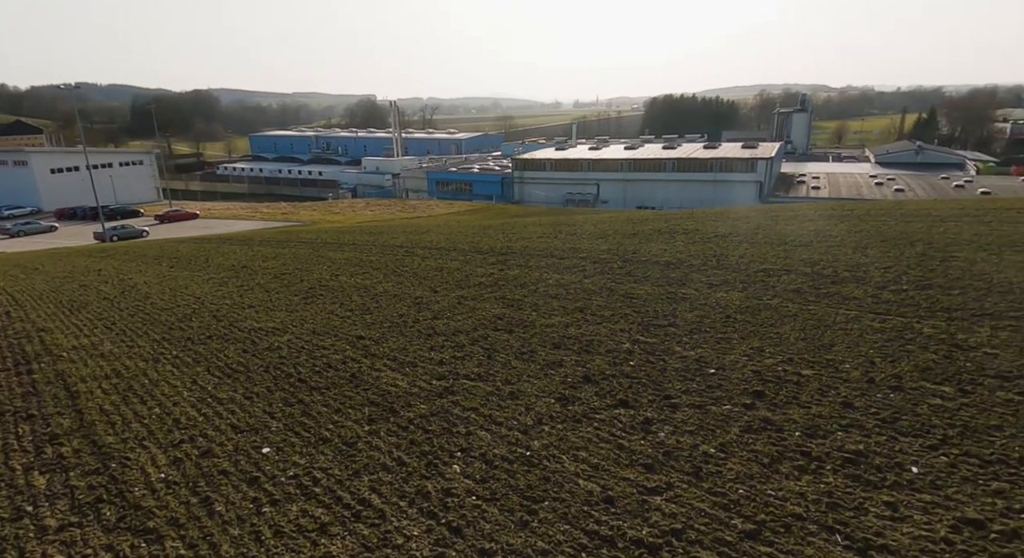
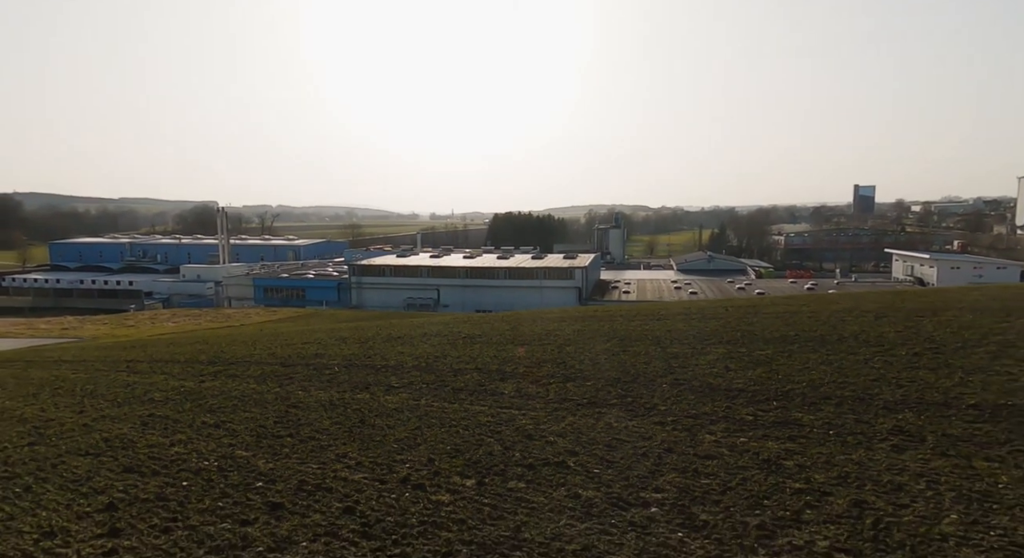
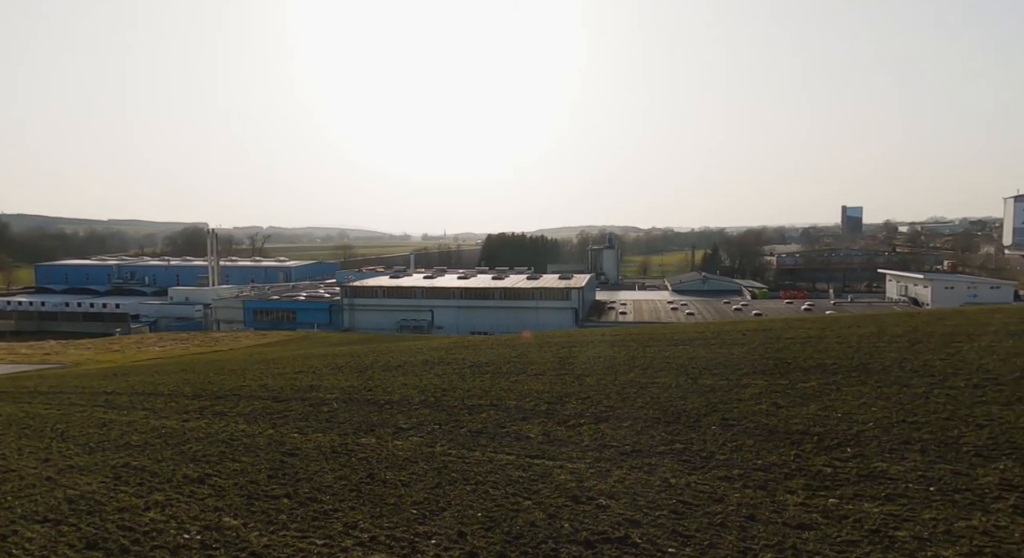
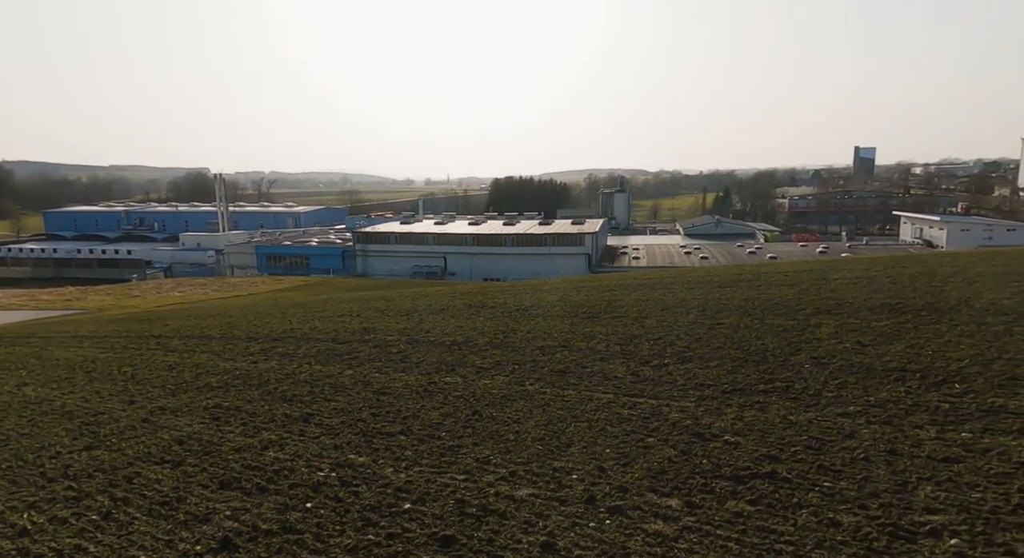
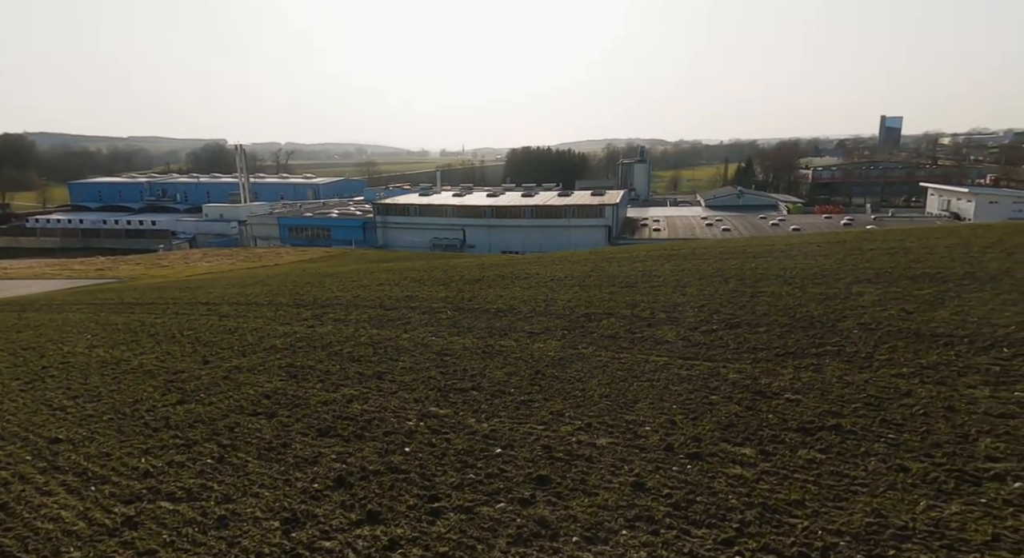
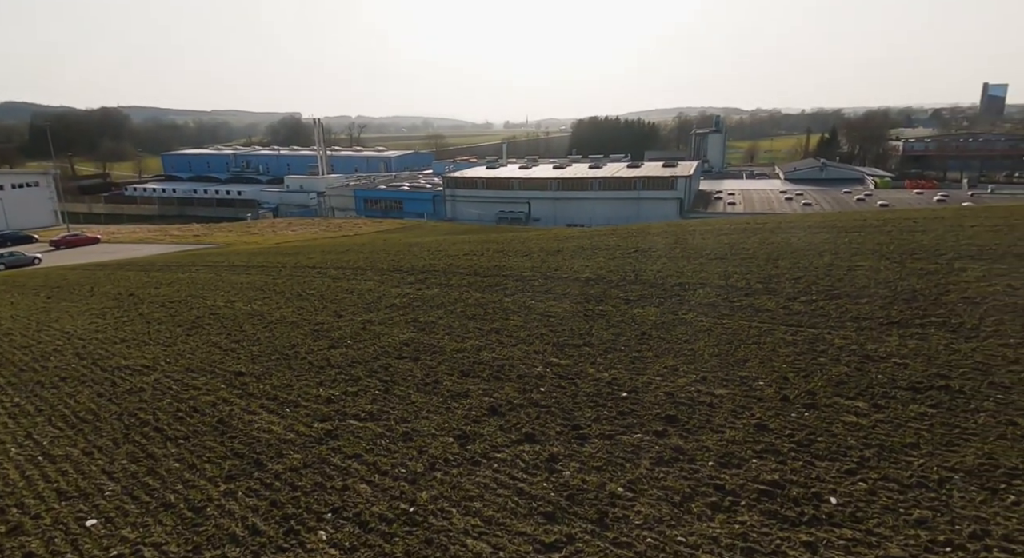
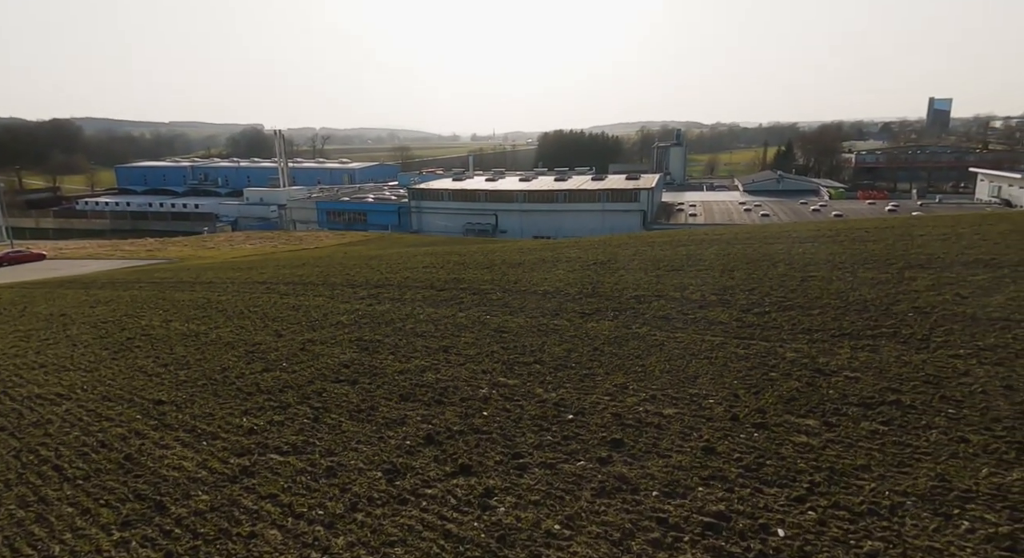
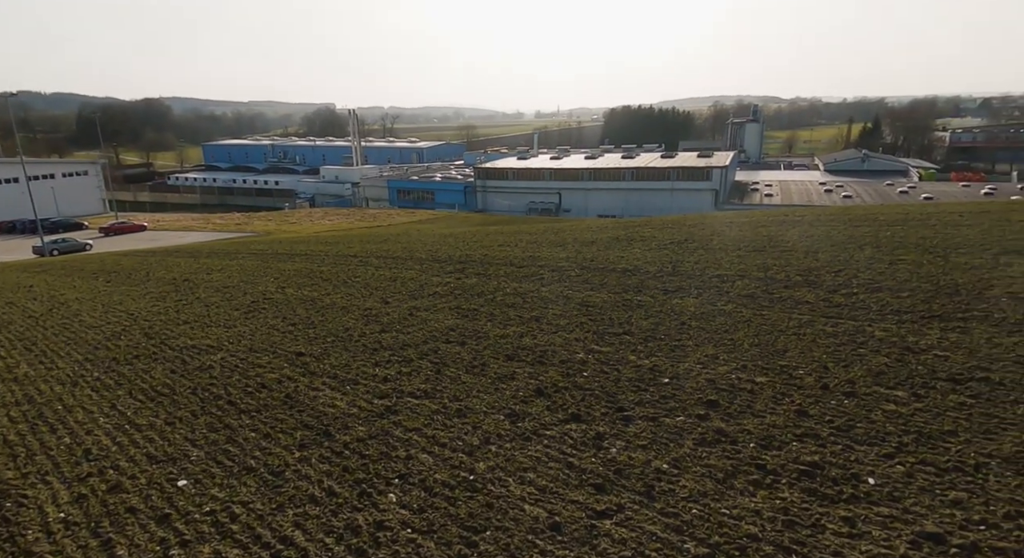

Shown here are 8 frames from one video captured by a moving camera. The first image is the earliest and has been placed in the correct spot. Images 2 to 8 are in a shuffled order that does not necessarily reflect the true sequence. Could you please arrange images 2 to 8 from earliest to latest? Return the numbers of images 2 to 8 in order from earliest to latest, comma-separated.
8, 6, 7, 5, 4, 3, 2
